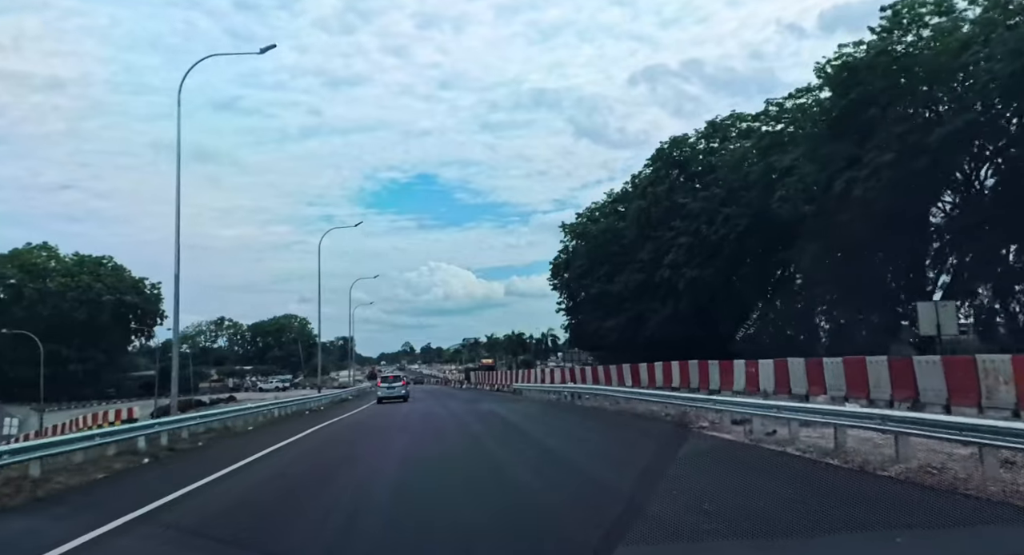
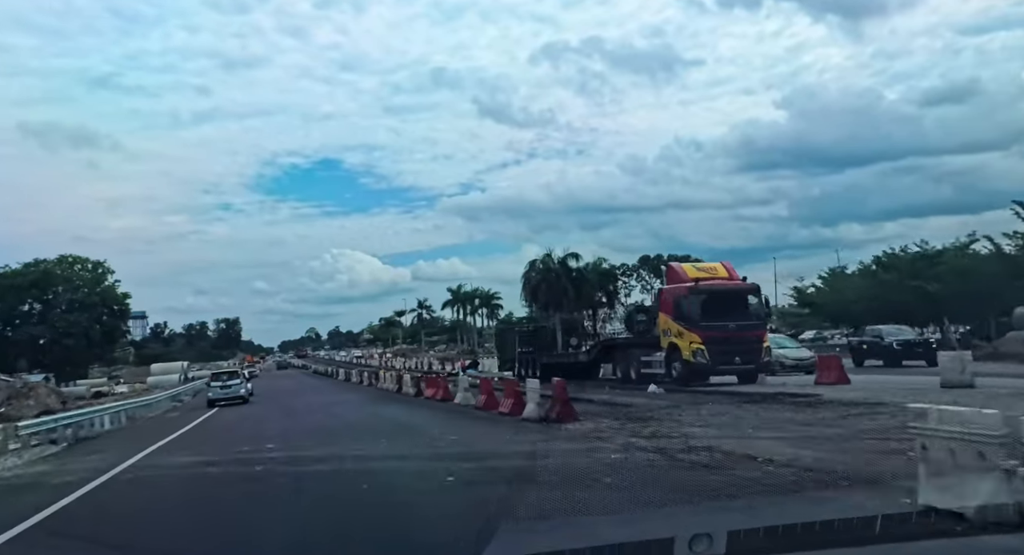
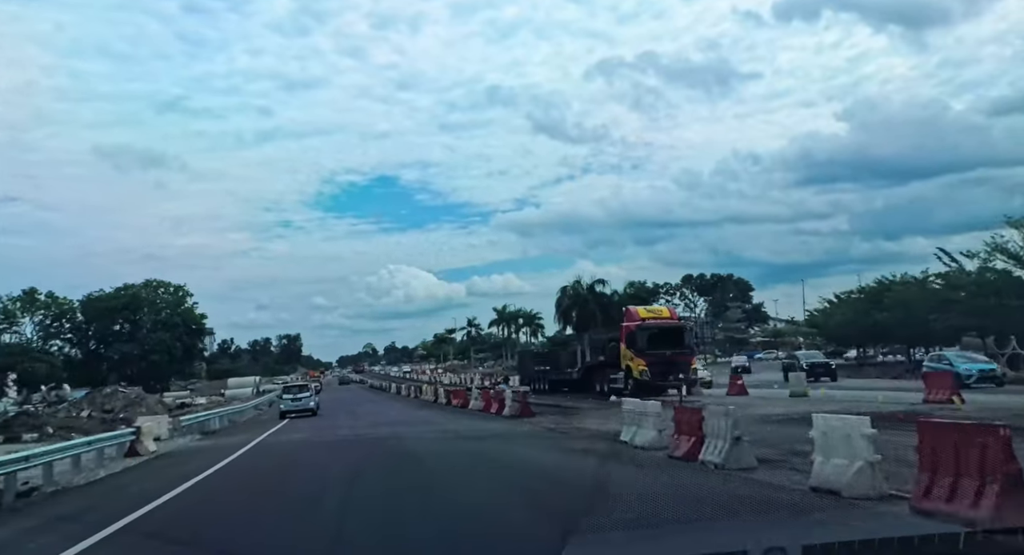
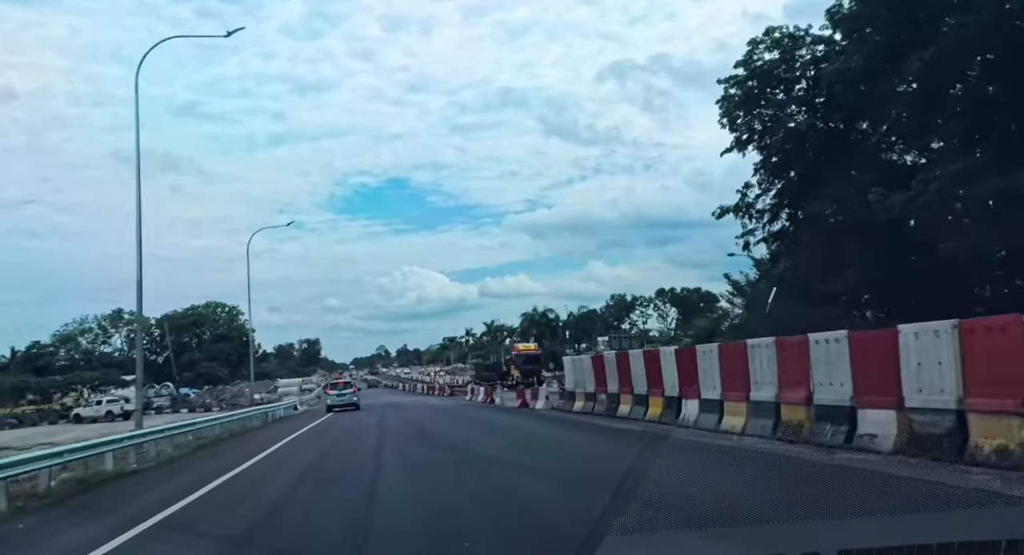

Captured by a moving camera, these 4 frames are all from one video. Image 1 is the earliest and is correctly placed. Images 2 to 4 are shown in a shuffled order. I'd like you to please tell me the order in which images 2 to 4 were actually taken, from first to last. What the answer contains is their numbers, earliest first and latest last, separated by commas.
4, 3, 2
